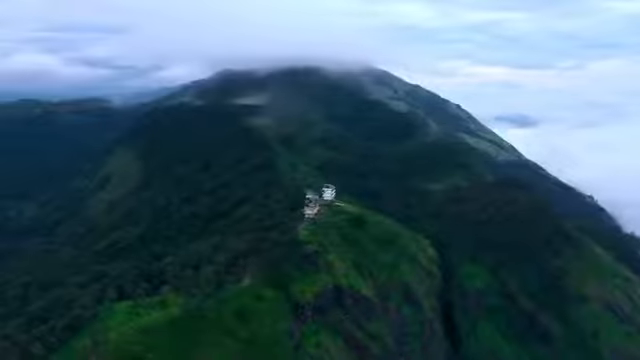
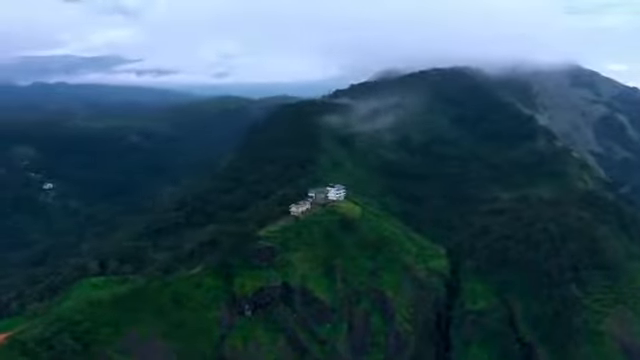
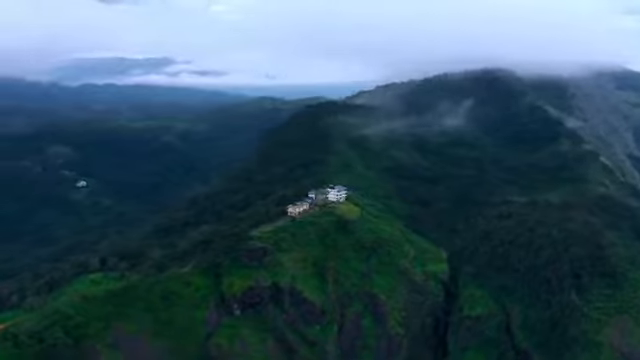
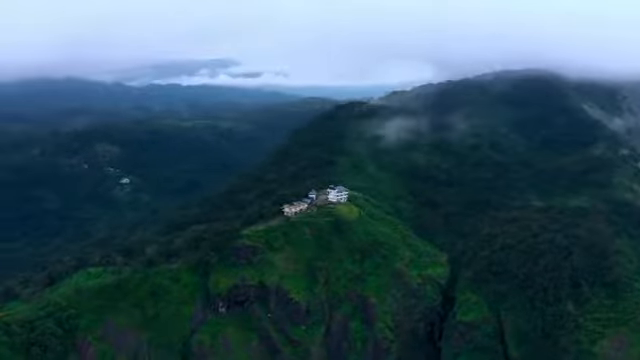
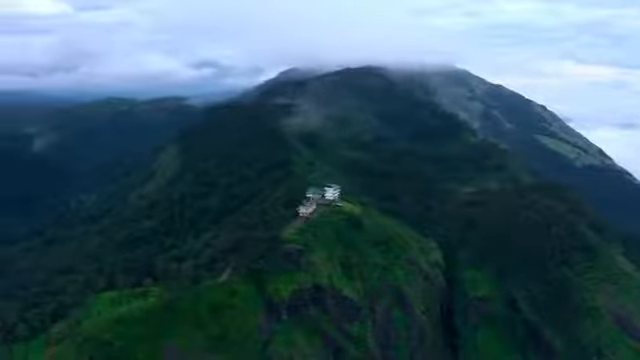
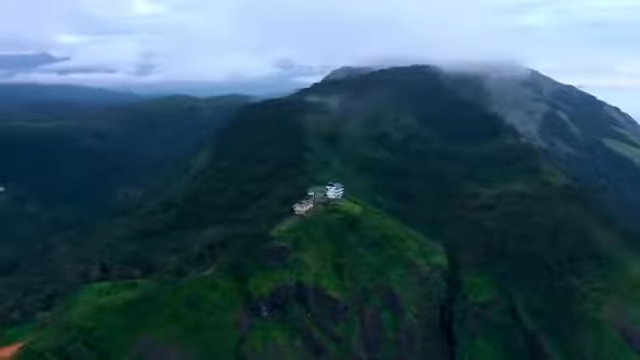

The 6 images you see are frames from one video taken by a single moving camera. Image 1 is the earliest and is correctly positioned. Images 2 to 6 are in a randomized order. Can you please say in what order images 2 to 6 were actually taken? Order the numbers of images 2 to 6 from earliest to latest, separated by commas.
5, 6, 2, 3, 4
